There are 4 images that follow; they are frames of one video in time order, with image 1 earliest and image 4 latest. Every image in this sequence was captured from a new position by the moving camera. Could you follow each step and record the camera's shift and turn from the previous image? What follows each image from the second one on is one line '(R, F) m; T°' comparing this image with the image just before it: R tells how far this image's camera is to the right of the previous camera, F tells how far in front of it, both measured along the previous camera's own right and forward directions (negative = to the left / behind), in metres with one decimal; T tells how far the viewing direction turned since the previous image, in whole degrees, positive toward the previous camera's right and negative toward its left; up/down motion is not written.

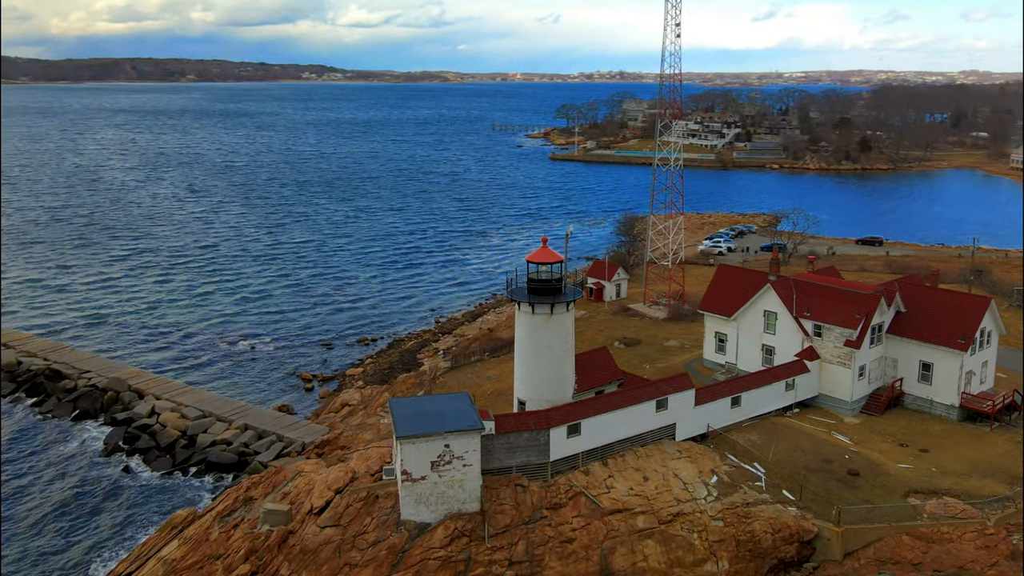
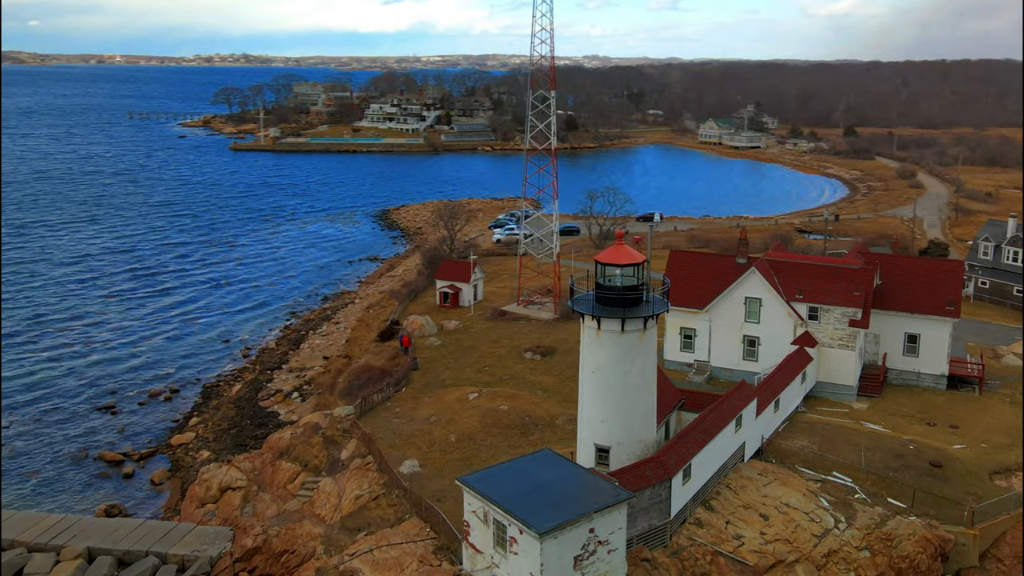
(-7.8, +6.9) m; +26°
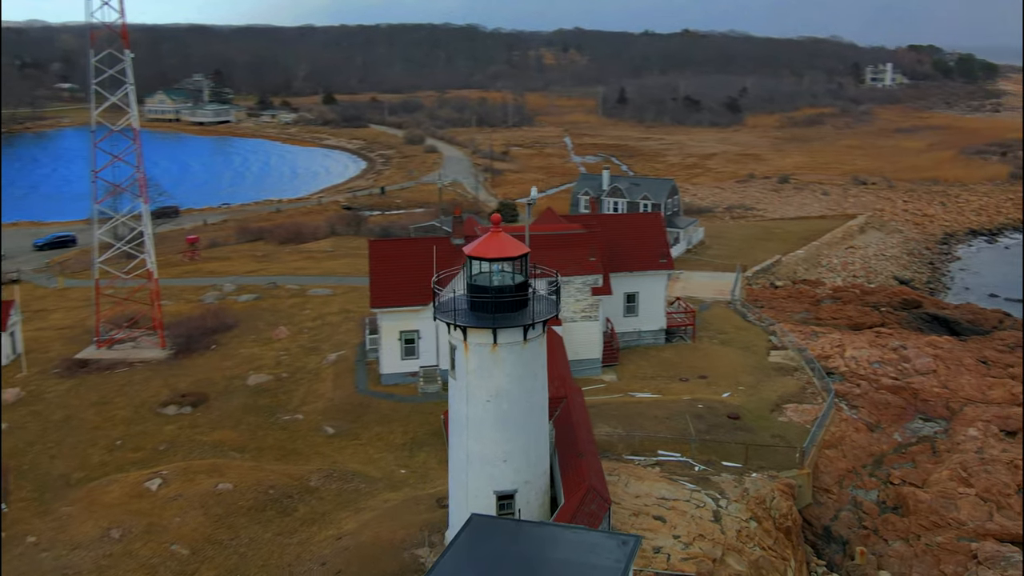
(-5.9, +6.6) m; +39°
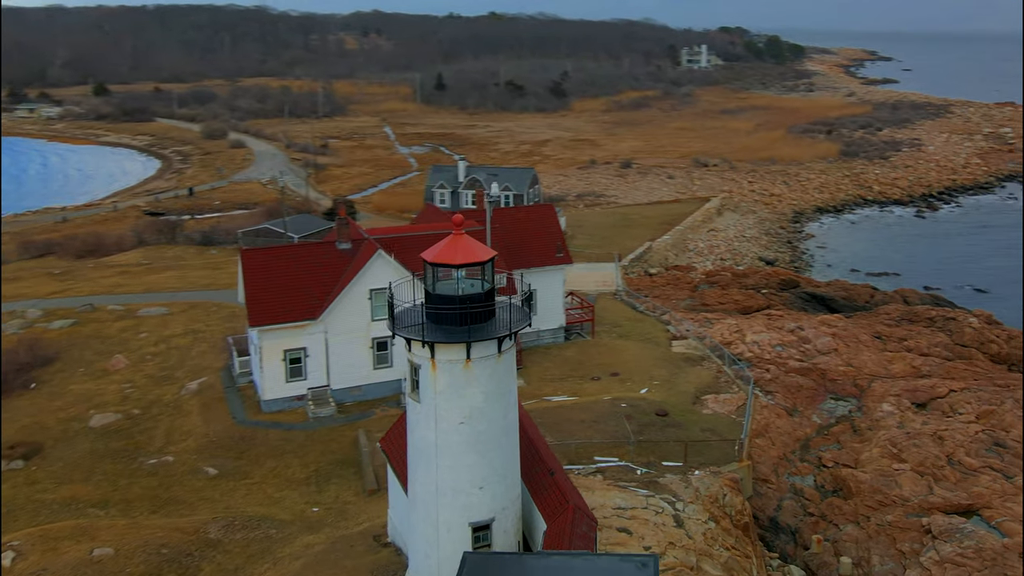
(-2.8, +2.1) m; +15°
